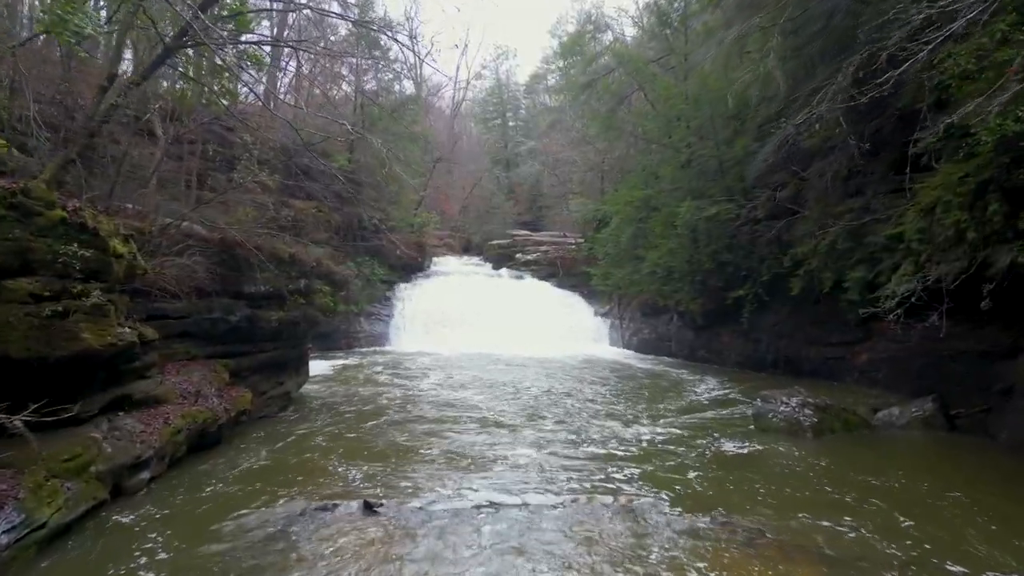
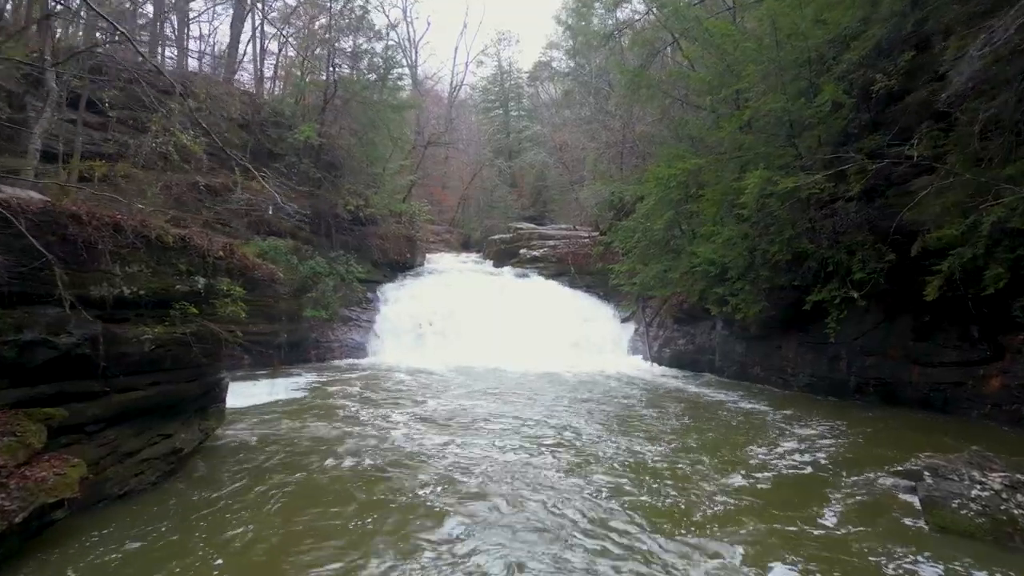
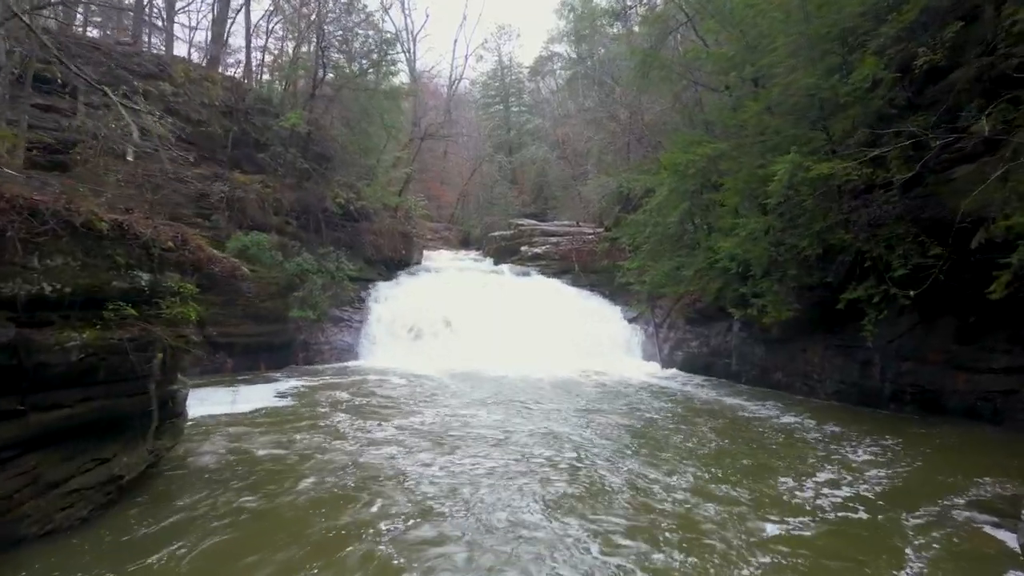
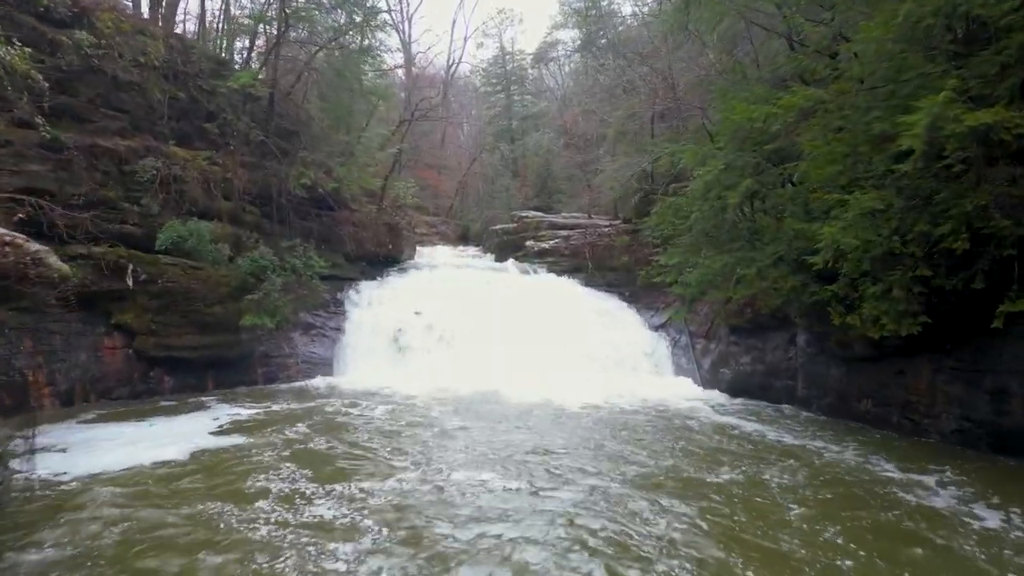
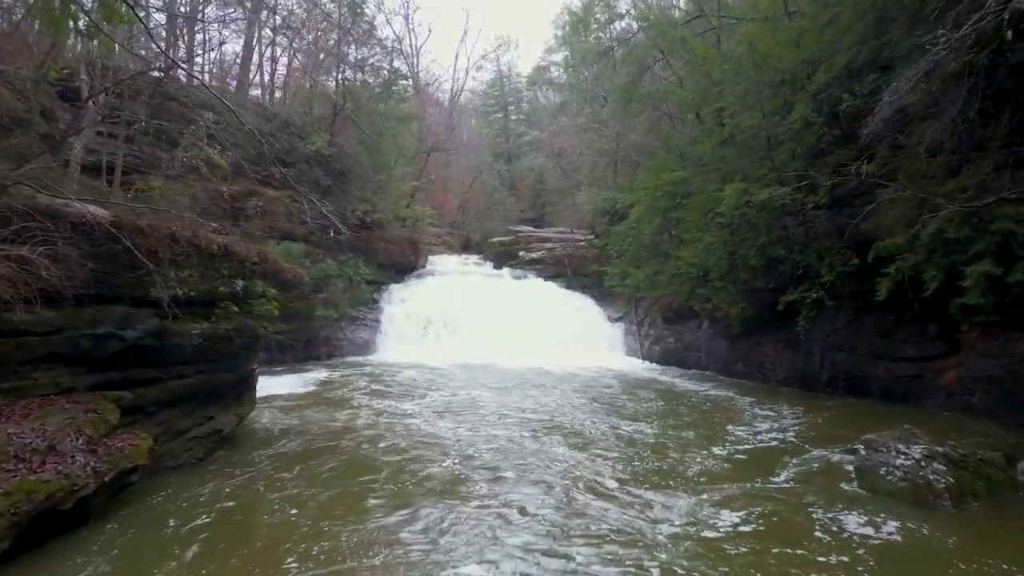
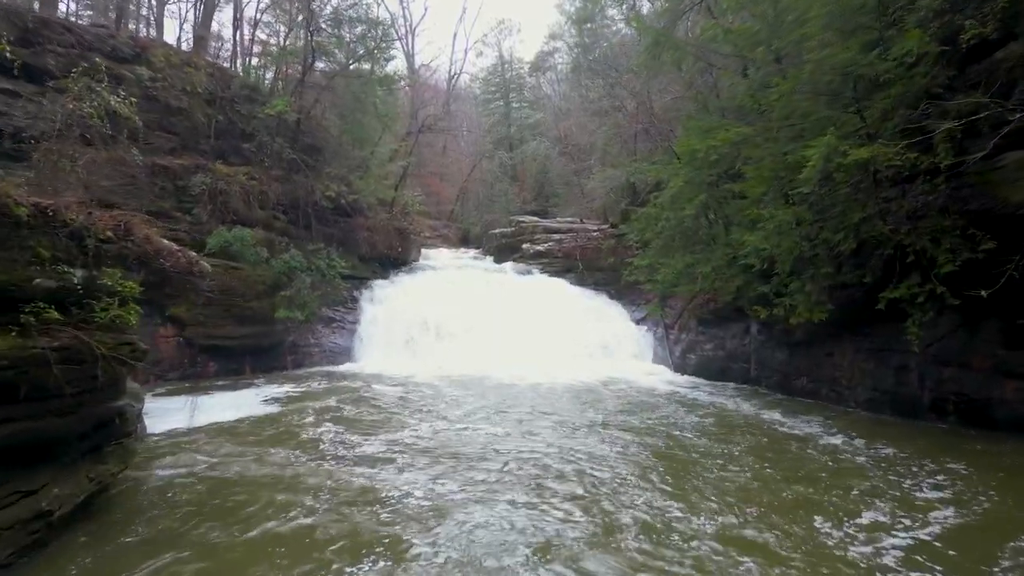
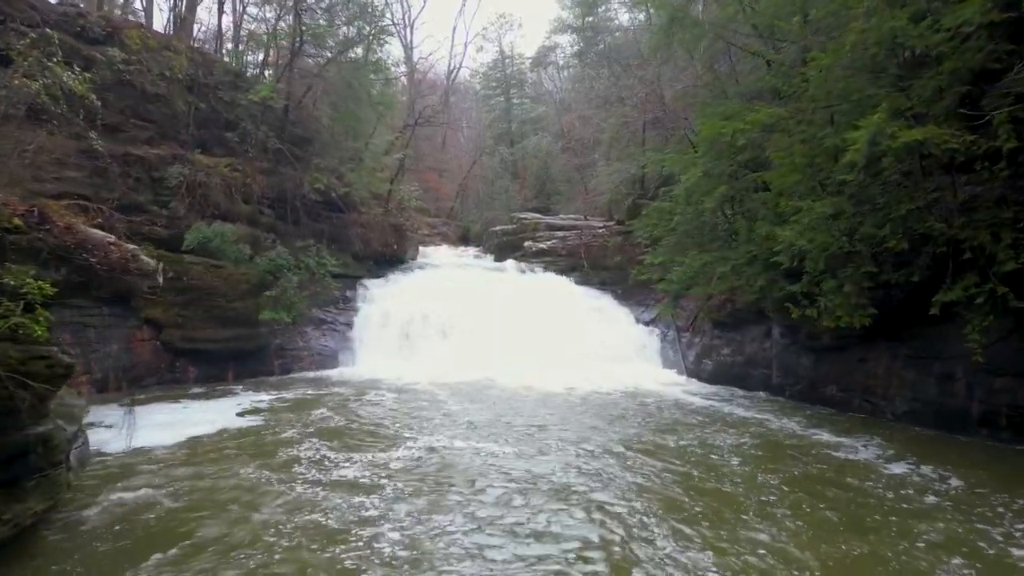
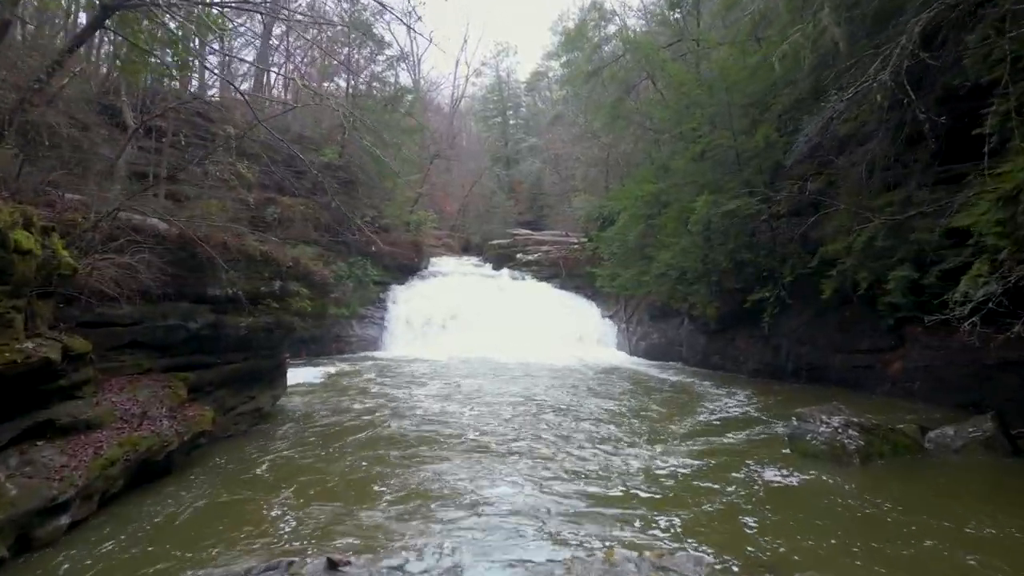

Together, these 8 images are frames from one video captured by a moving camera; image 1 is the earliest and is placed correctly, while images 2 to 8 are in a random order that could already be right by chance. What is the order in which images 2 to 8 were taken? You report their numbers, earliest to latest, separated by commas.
8, 5, 2, 3, 6, 7, 4
